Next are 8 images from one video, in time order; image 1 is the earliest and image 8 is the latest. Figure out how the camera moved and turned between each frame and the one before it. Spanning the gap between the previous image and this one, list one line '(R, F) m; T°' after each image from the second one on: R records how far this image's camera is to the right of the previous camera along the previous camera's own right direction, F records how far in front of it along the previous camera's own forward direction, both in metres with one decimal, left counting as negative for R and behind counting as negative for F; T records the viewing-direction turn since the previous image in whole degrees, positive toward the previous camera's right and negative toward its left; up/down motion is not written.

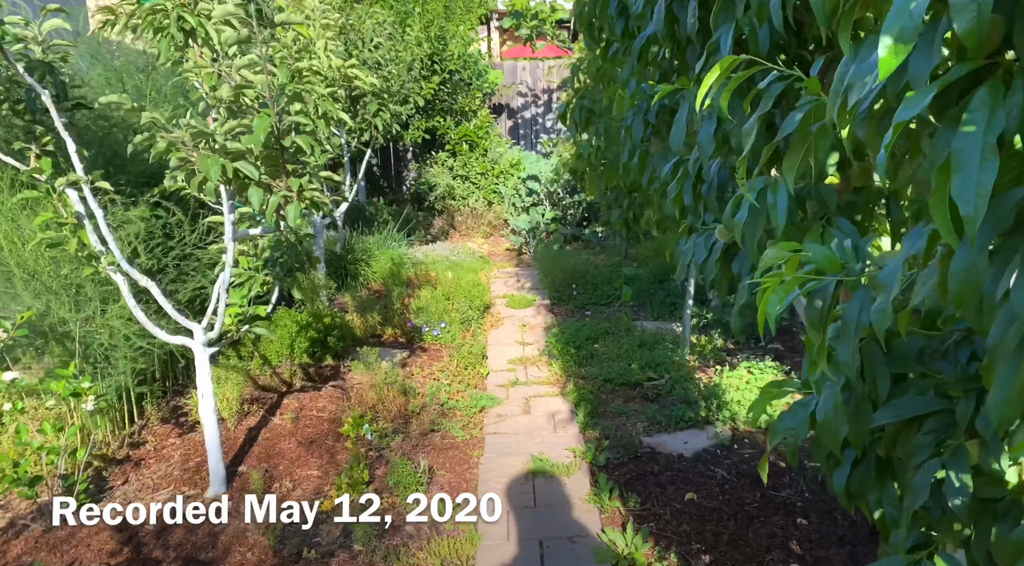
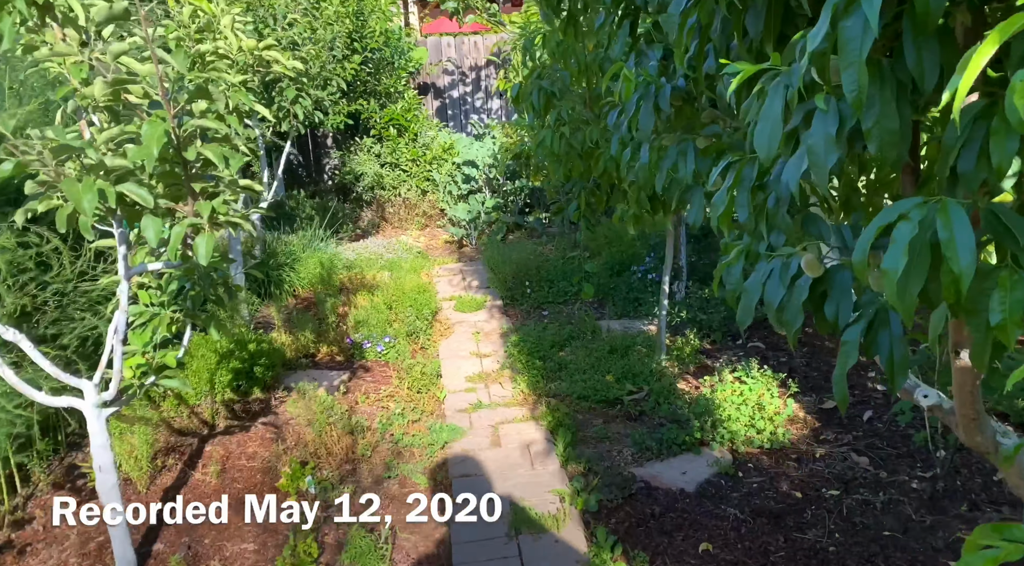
(-0.2, +0.5) m; +6°
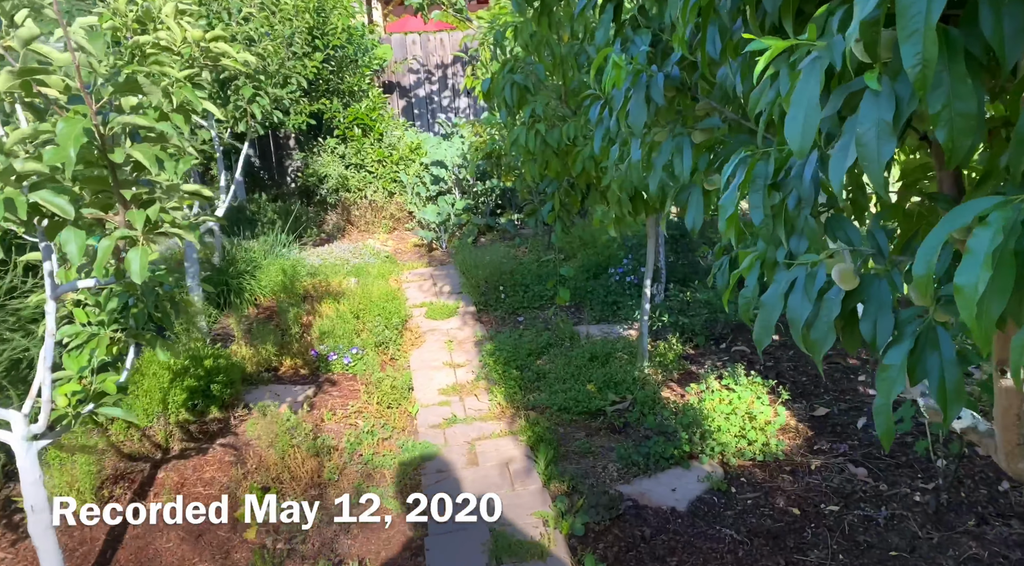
(0.0, +0.2) m; +2°
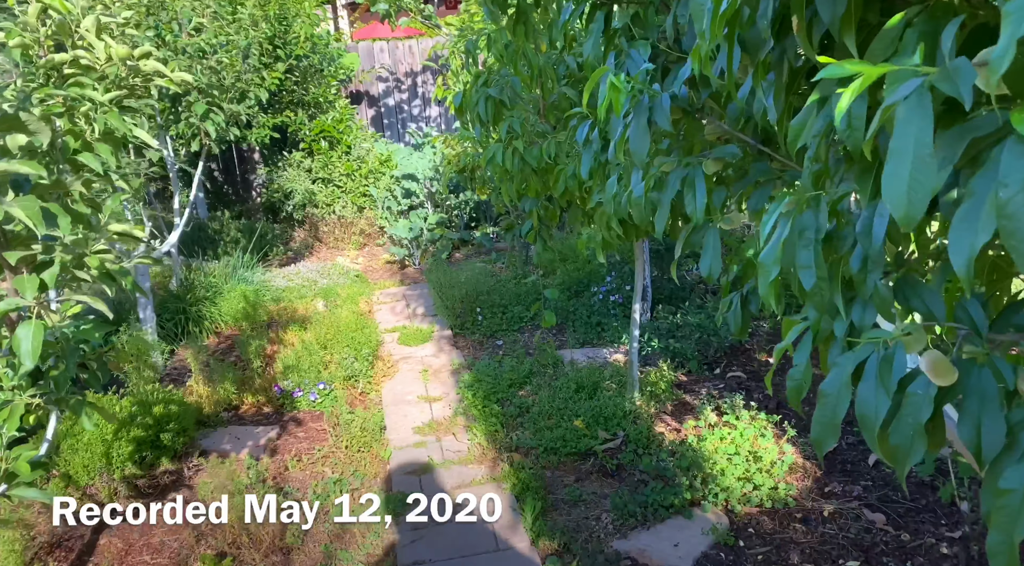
(0.0, +0.3) m; +2°
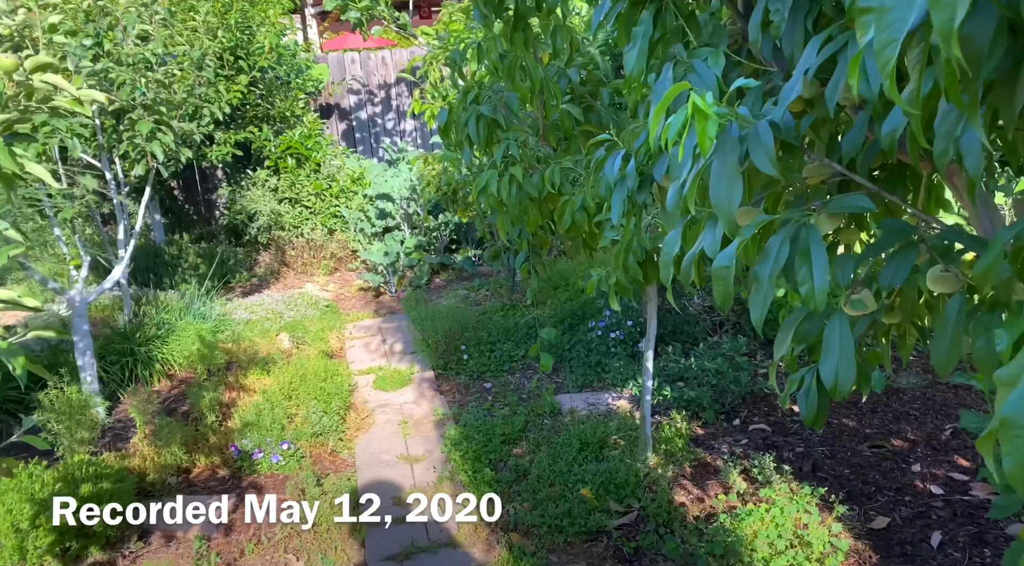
(-0.1, +0.5) m; +2°
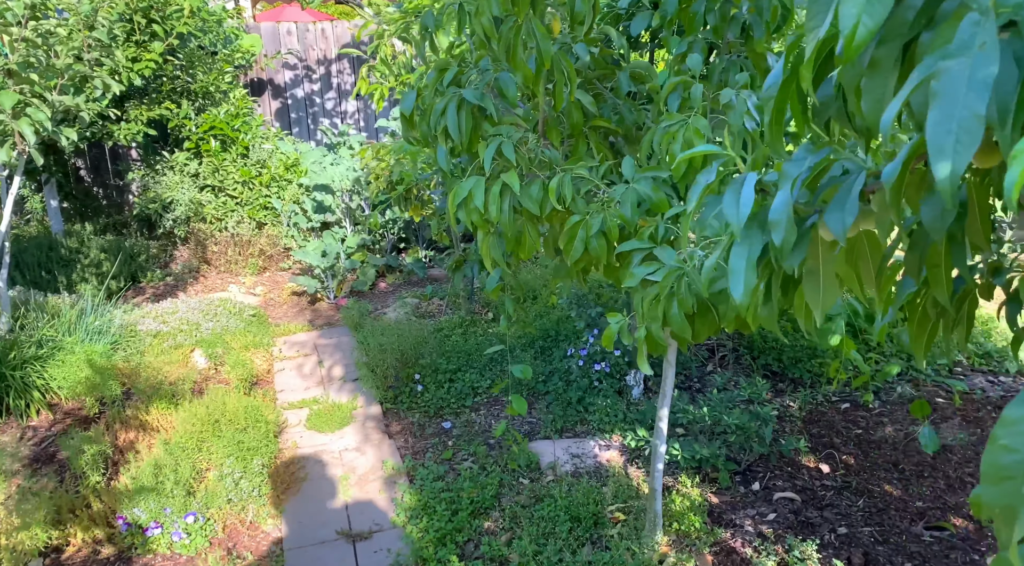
(-0.1, +0.7) m; +5°
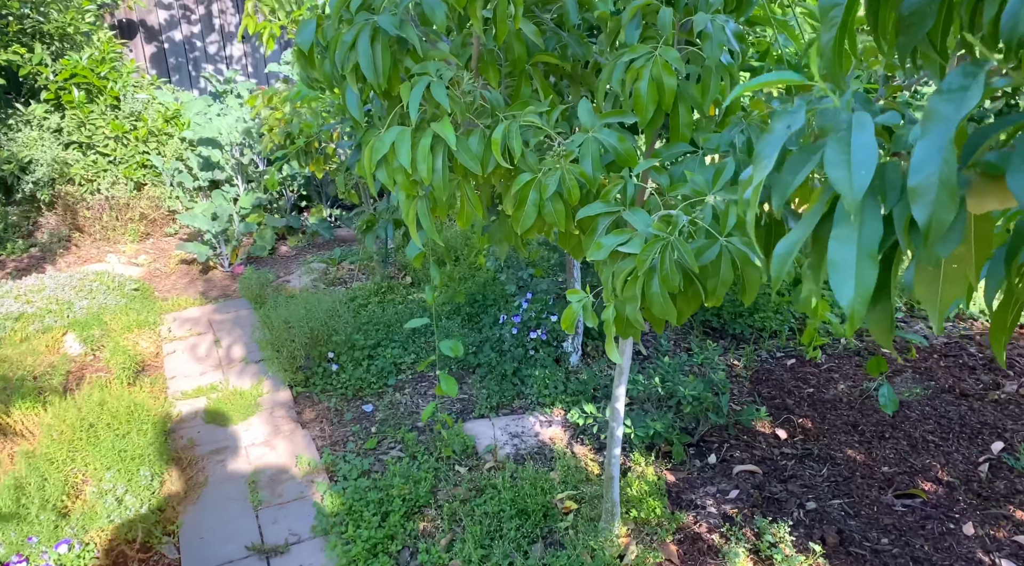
(-0.1, +0.4) m; +7°
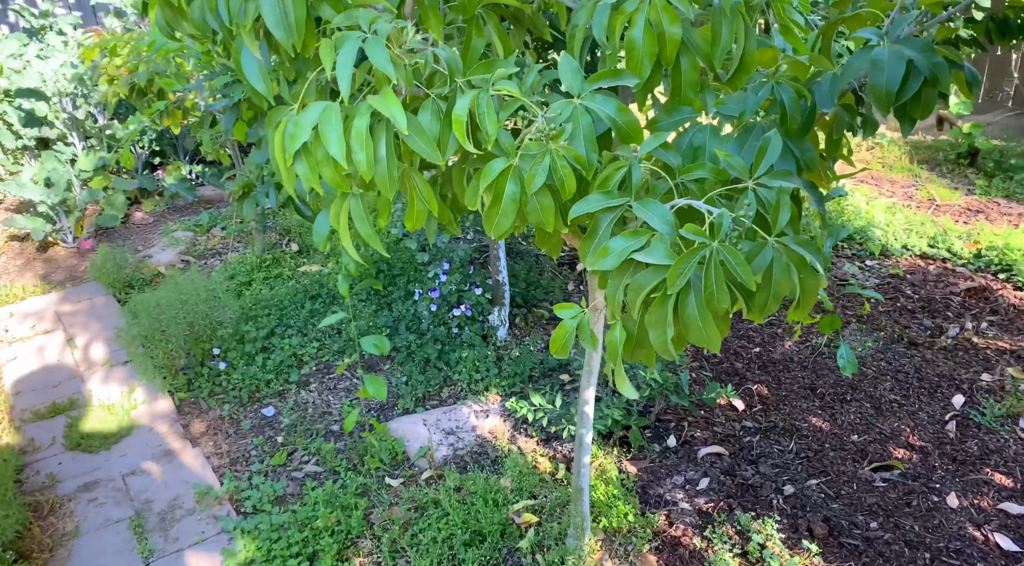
(-0.1, +0.4) m; +10°
